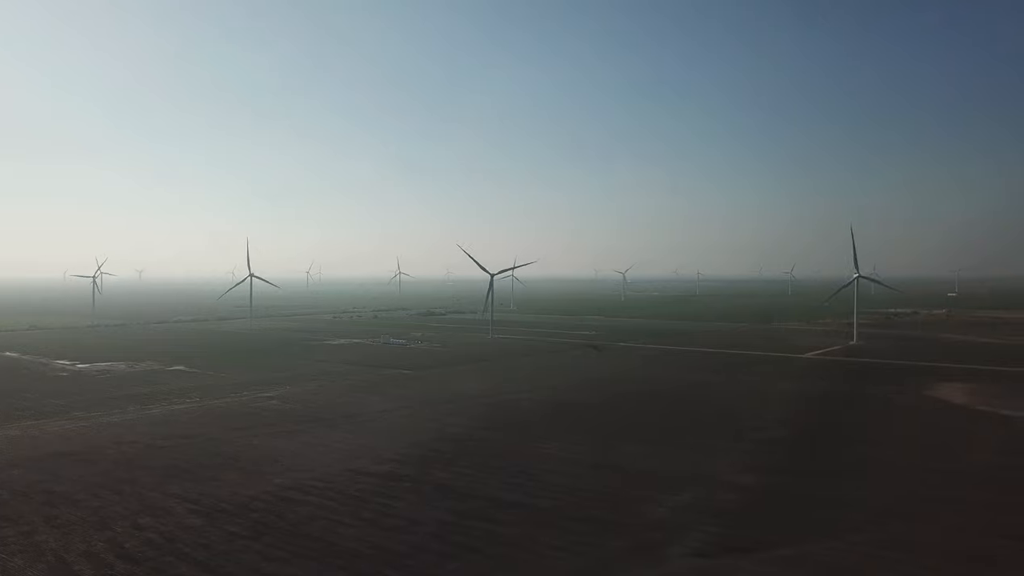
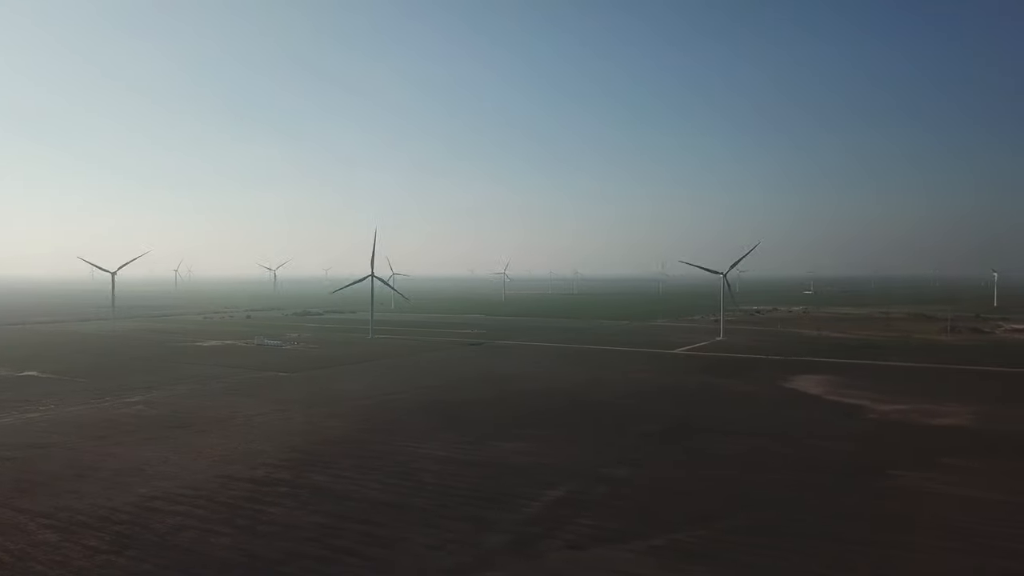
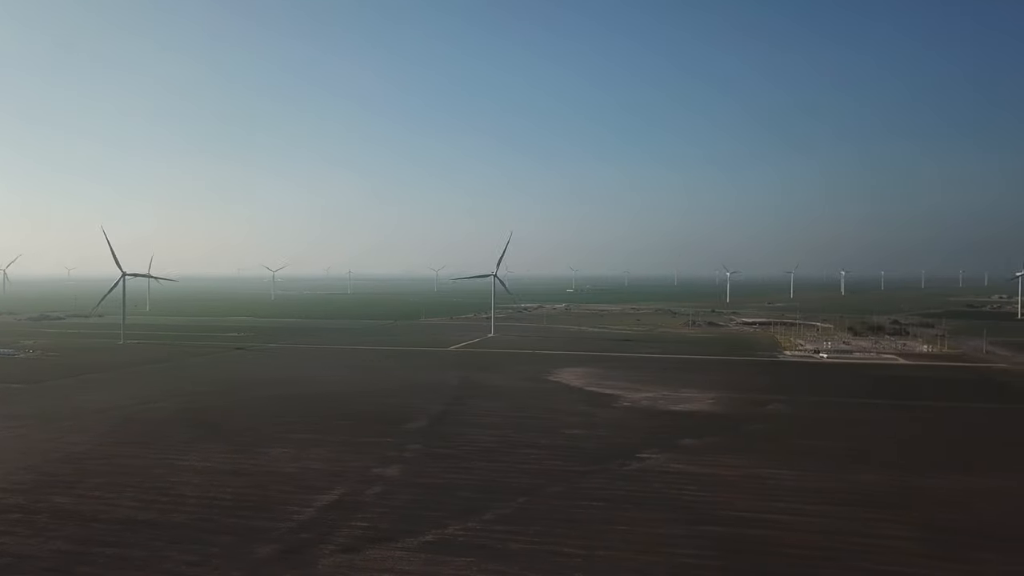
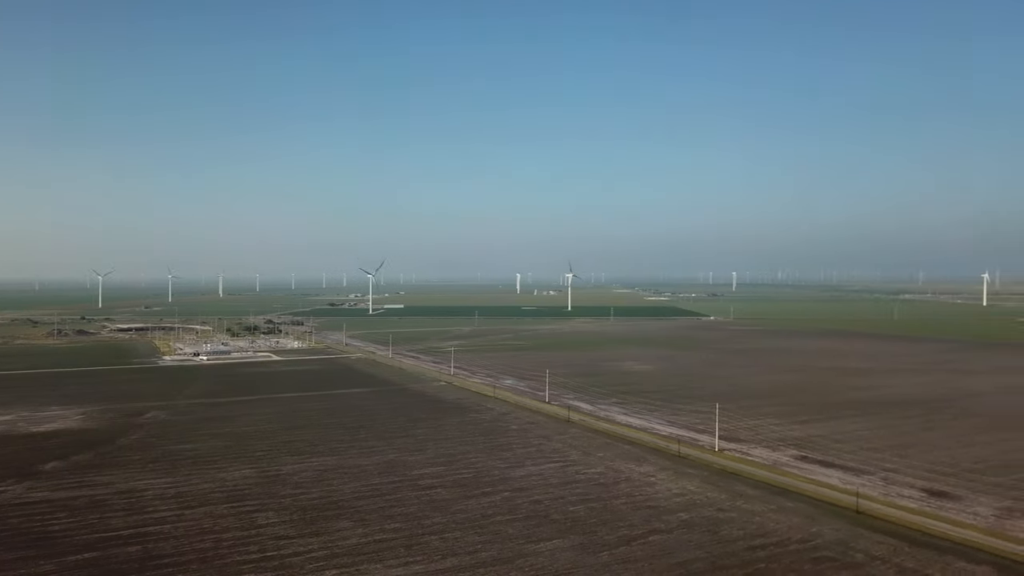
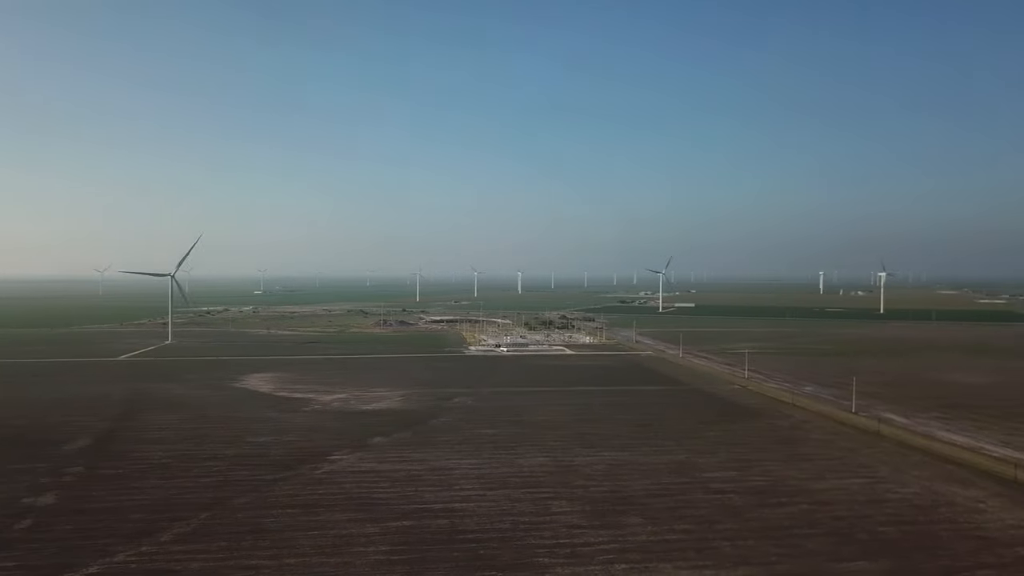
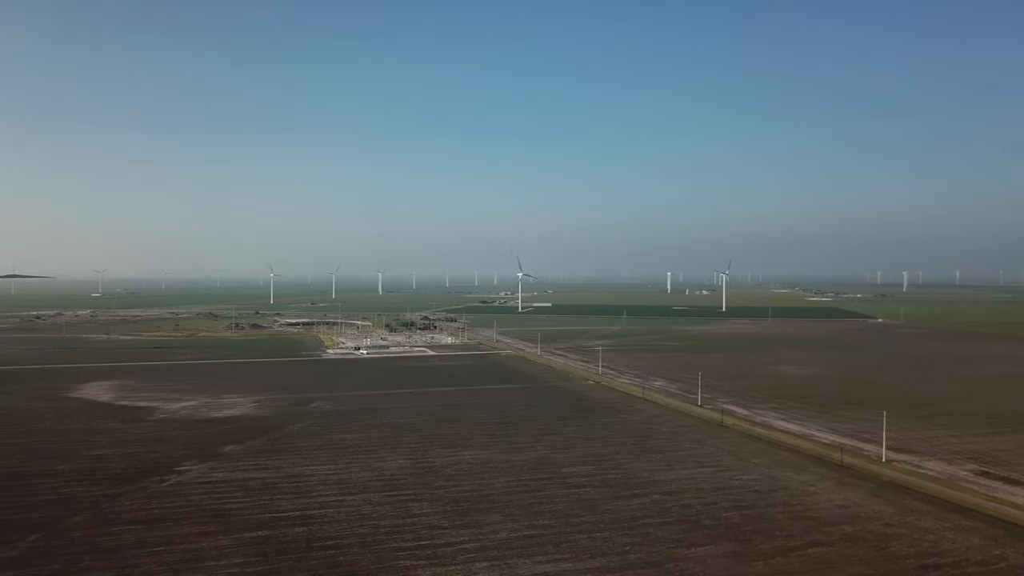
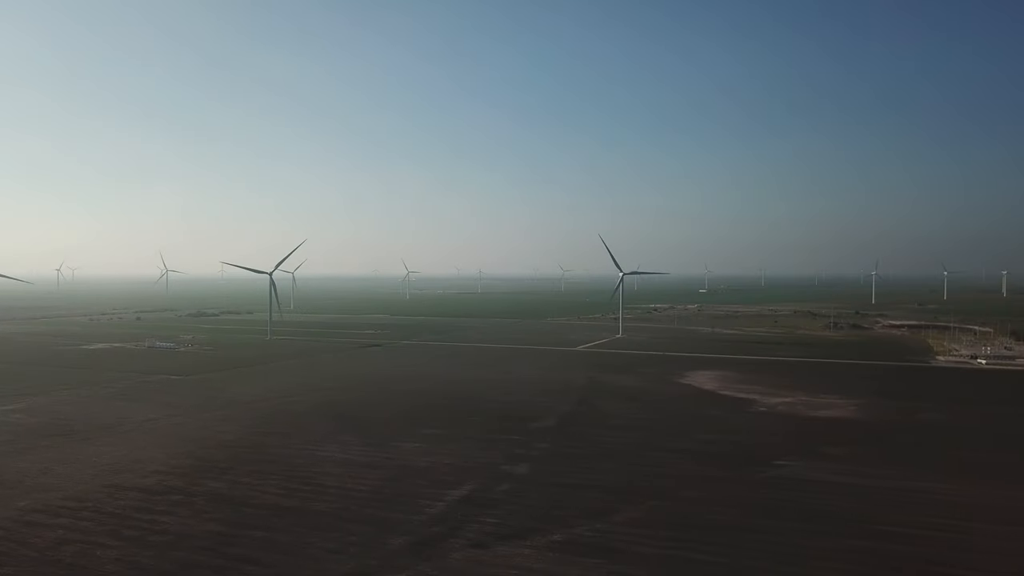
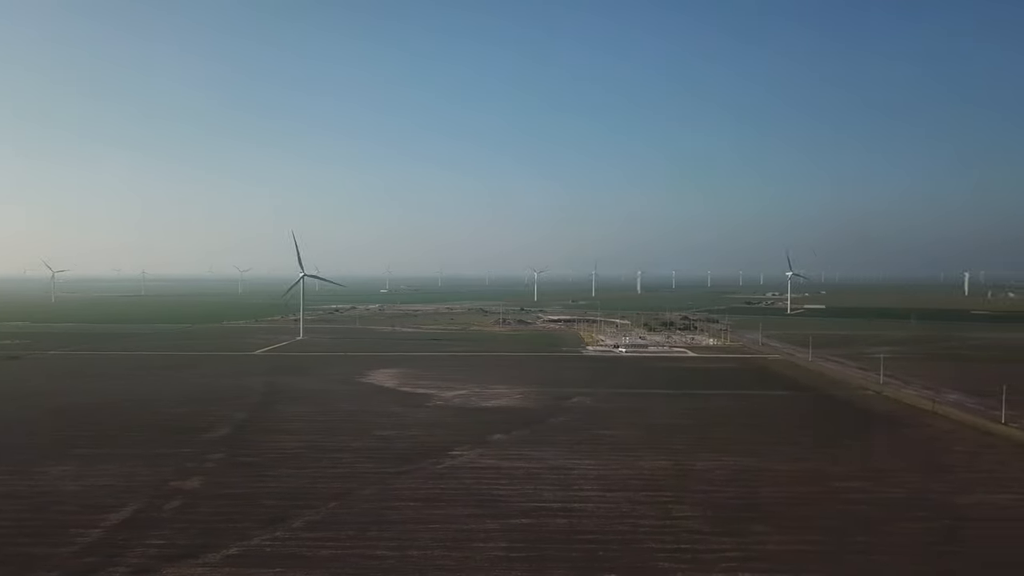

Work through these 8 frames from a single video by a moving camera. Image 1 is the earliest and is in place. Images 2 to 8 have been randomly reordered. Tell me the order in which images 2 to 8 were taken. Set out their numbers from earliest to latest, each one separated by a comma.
2, 7, 3, 8, 5, 6, 4
